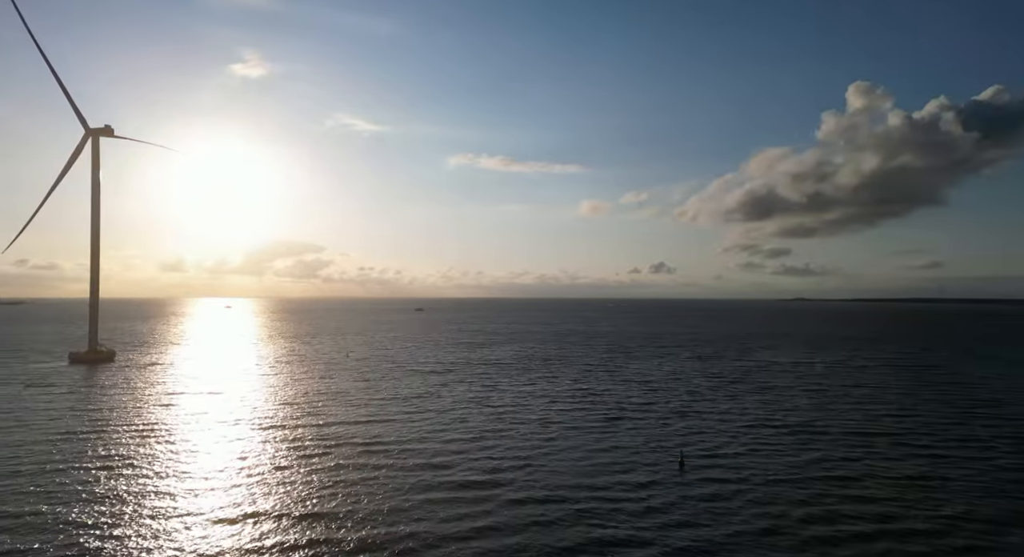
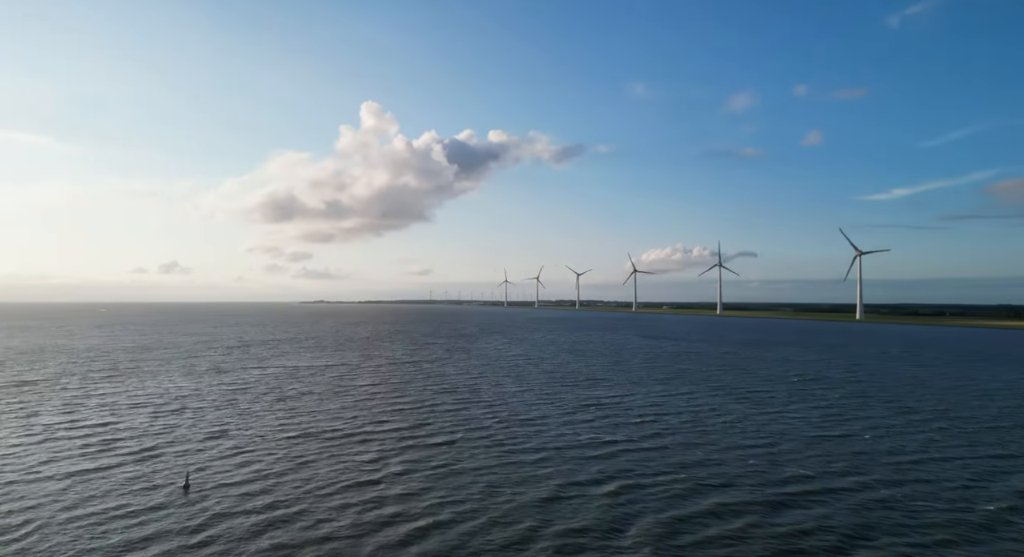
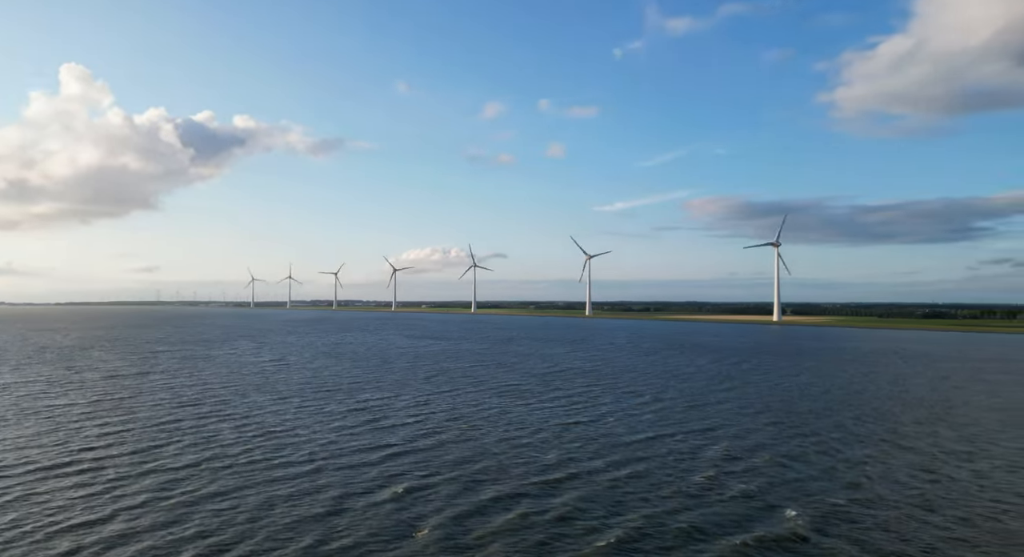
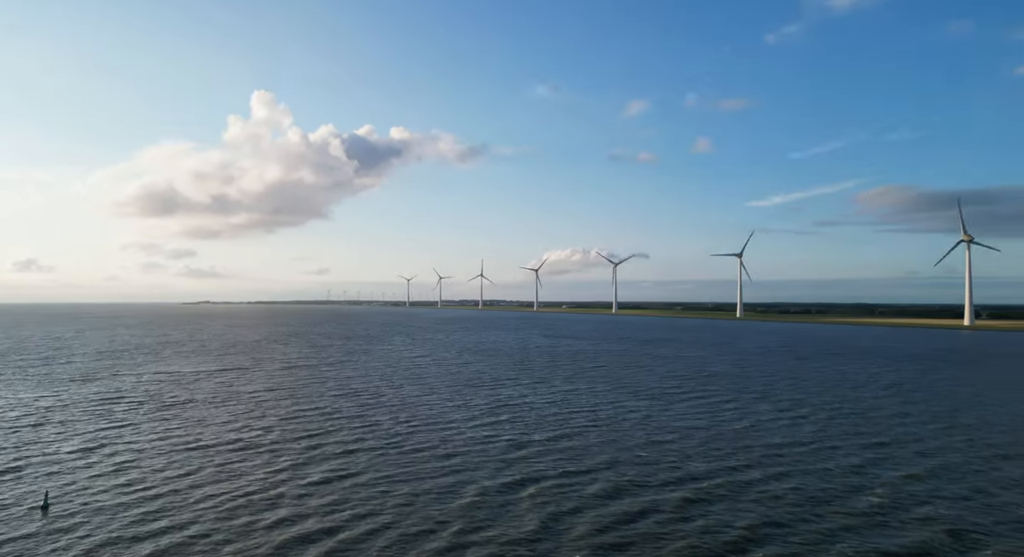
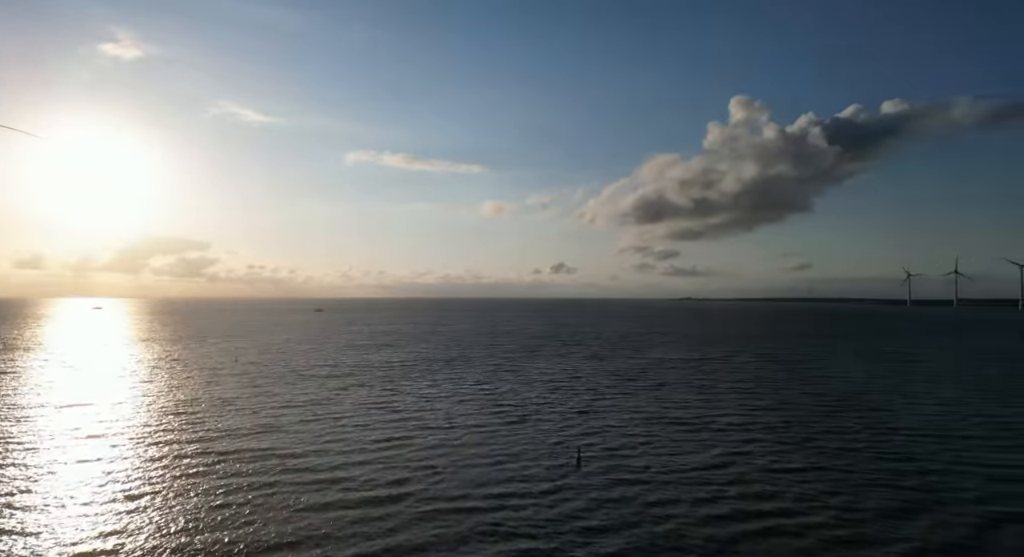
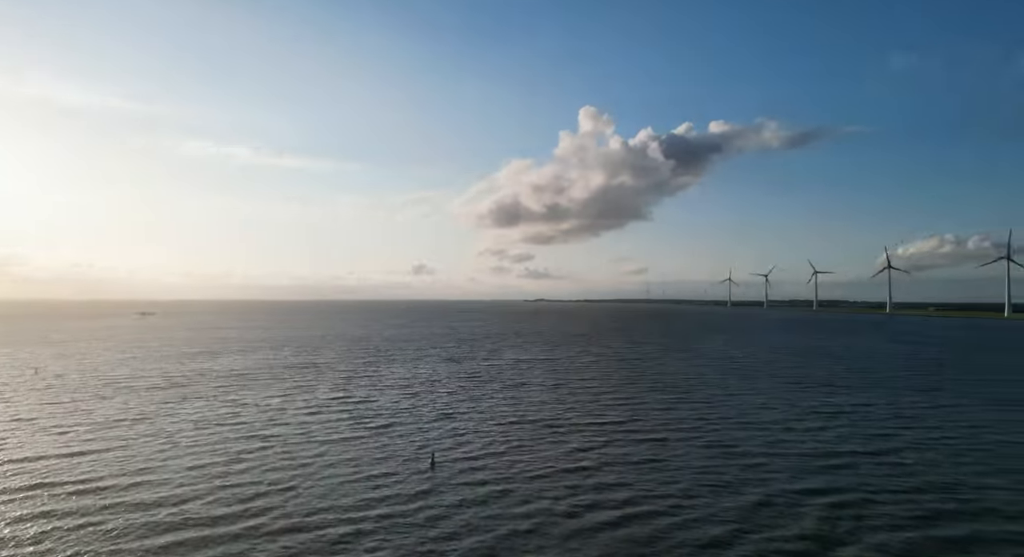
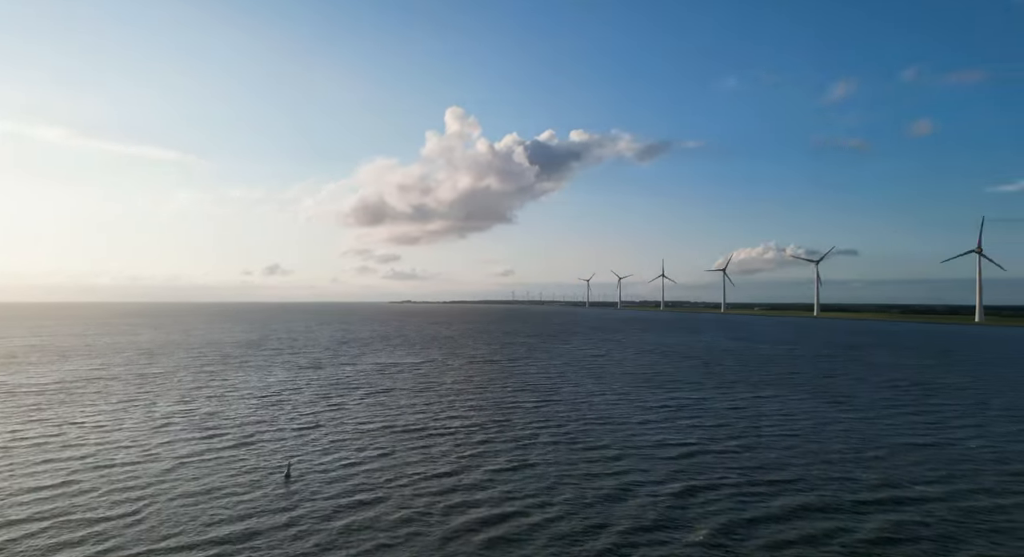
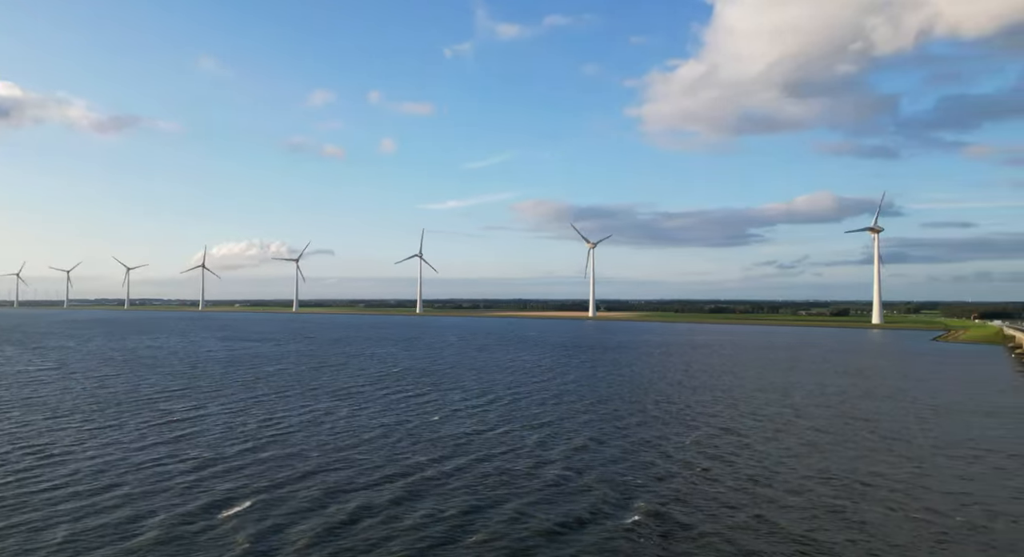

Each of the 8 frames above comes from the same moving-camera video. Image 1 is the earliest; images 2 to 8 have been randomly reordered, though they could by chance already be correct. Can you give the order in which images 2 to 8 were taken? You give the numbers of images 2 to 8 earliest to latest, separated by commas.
5, 6, 7, 2, 4, 3, 8
